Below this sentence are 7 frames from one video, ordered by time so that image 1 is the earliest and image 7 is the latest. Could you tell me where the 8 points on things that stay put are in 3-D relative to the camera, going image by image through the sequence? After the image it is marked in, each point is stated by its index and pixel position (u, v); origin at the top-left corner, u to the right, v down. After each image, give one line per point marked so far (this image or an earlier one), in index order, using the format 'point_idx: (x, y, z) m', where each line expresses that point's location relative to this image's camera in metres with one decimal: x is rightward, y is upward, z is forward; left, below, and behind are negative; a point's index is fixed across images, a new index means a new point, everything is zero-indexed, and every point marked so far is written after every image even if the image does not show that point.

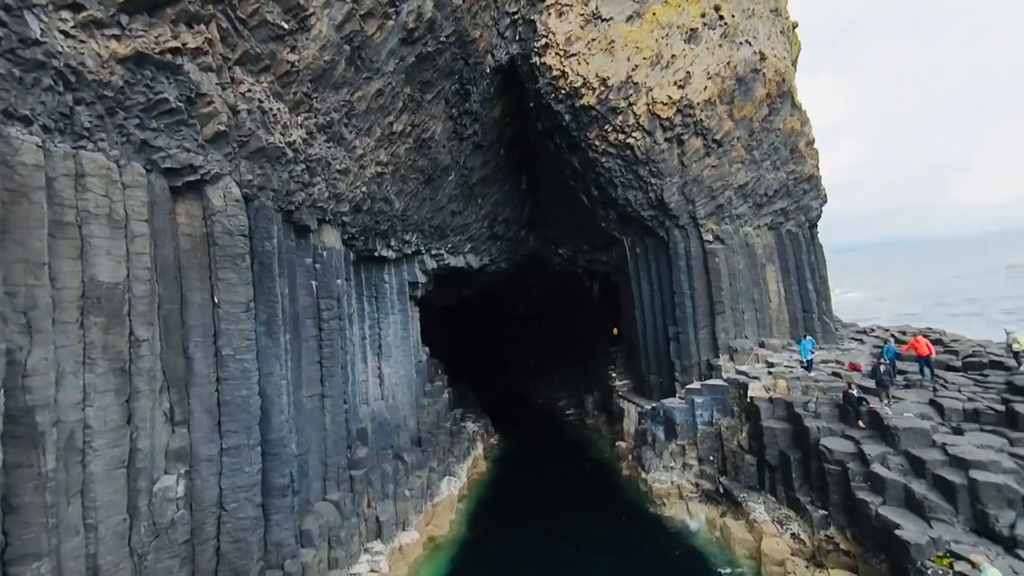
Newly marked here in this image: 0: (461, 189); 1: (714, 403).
0: (-1.4, +2.6, +13.6) m
1: (+4.3, -2.4, +10.9) m
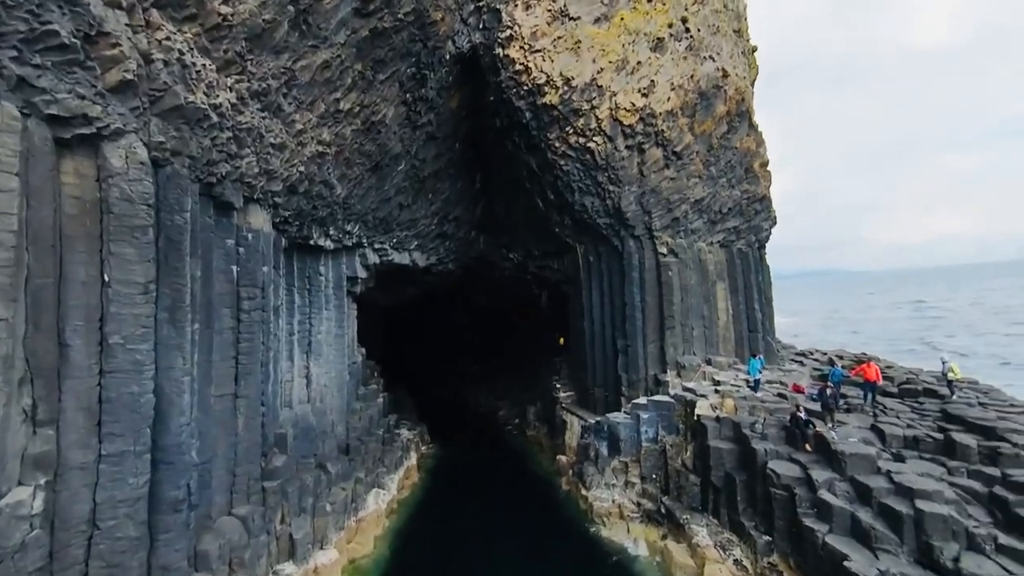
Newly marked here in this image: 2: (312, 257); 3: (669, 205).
0: (-2.5, +2.7, +12.8) m
1: (+3.0, -2.7, +10.6) m
2: (-4.5, +0.7, +11.7) m
3: (+3.6, +1.9, +11.6) m
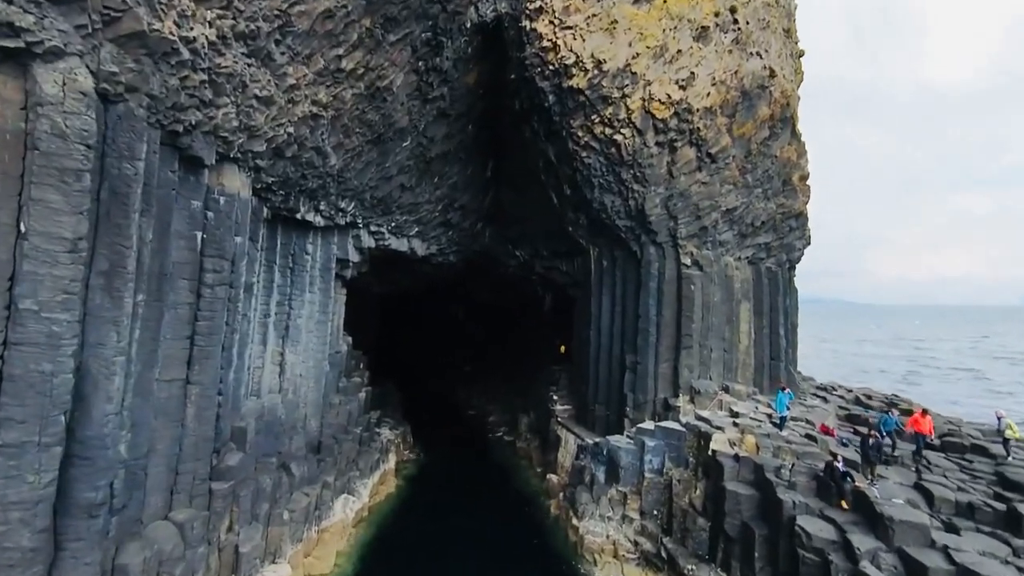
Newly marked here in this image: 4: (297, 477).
0: (-2.2, +2.9, +11.7) m
1: (+2.9, -3.0, +9.4) m
2: (-4.4, +1.1, +10.5) m
3: (+3.8, +1.6, +10.4) m
4: (-4.0, -3.5, +9.4) m
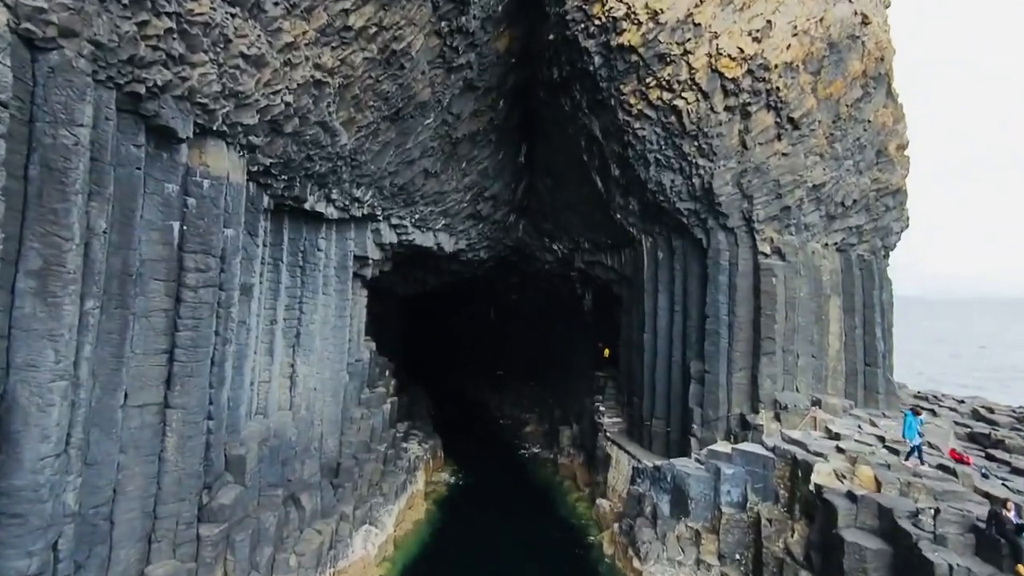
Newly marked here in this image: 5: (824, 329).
0: (-1.4, +2.9, +10.3) m
1: (+3.6, -2.9, +7.7) m
2: (-3.7, +1.1, +9.2) m
3: (+4.5, +1.7, +8.7) m
4: (-3.2, -3.5, +8.1) m
5: (+5.5, -0.7, +9.0) m
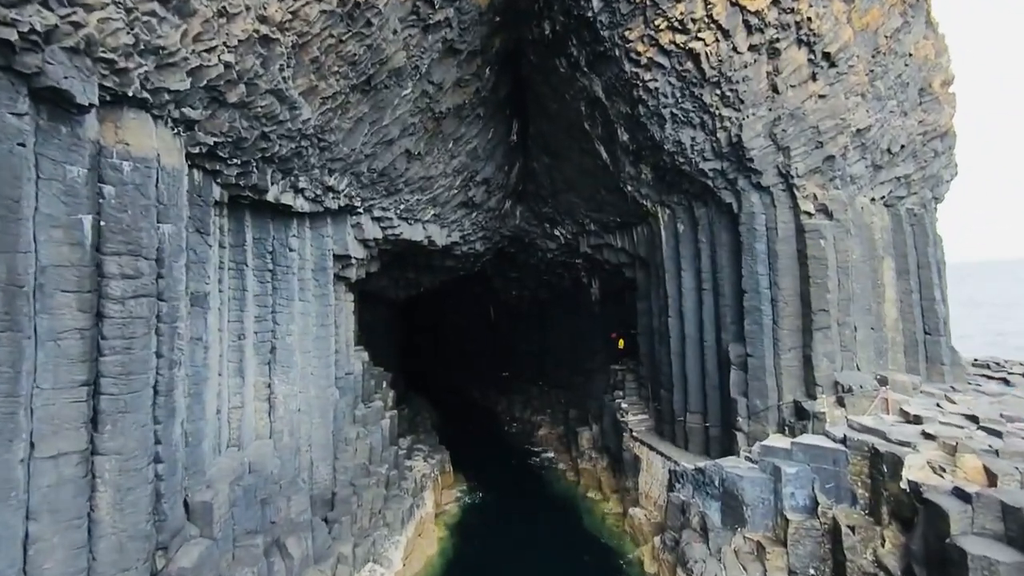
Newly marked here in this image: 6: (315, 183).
0: (-1.6, +3.0, +9.0) m
1: (+3.9, -2.4, +6.5) m
2: (-3.6, +1.0, +8.0) m
3: (+4.4, +2.2, +7.4) m
4: (-2.8, -3.6, +6.8) m
5: (+5.6, -0.1, +7.8) m
6: (-3.1, +1.6, +7.9) m
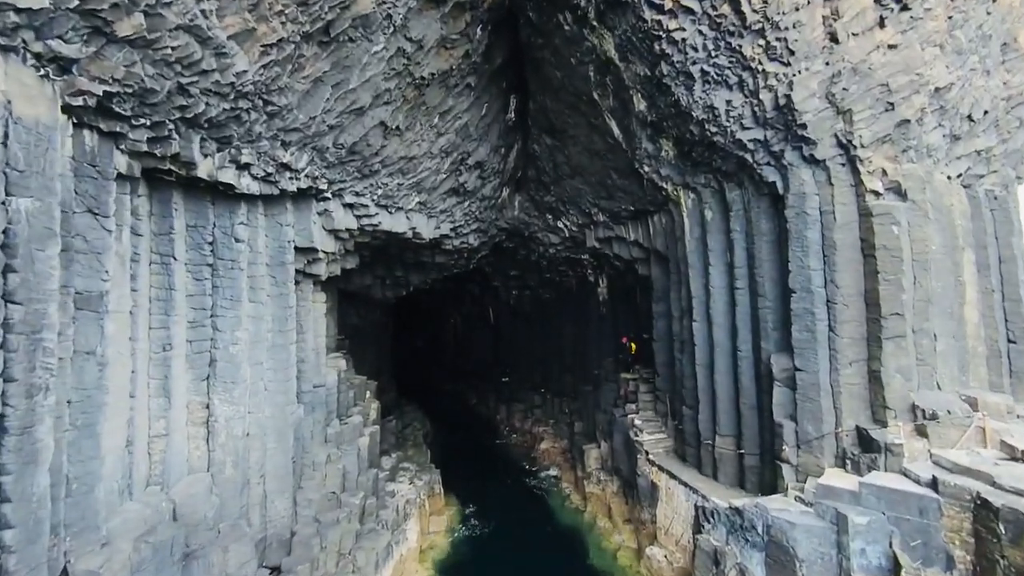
0: (-1.6, +3.0, +7.5) m
1: (+3.8, -2.4, +5.0) m
2: (-3.7, +1.0, +6.5) m
3: (+4.4, +2.2, +6.0) m
4: (-2.9, -3.5, +5.4) m
5: (+5.5, -0.1, +6.3) m
6: (-3.1, +1.6, +6.5) m
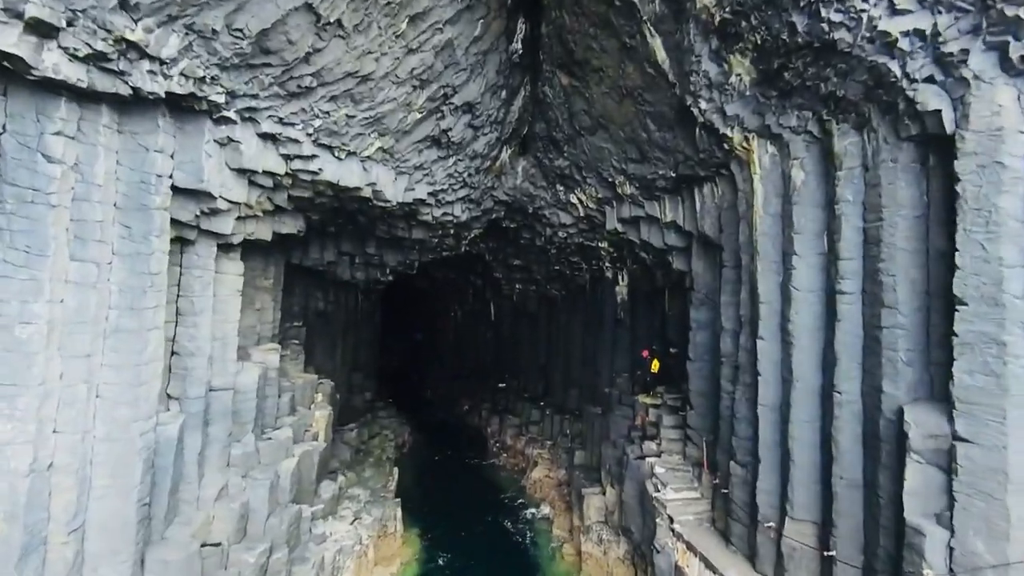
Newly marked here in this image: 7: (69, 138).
0: (-1.7, +3.3, +5.0) m
1: (+3.3, -2.5, +2.3) m
2: (-3.9, +1.5, +4.0) m
3: (+4.2, +2.1, +3.2) m
4: (-3.5, -3.1, +2.9) m
5: (+5.2, -0.3, +3.5) m
6: (-3.3, +2.0, +4.0) m
7: (-3.8, +1.3, +4.3) m
